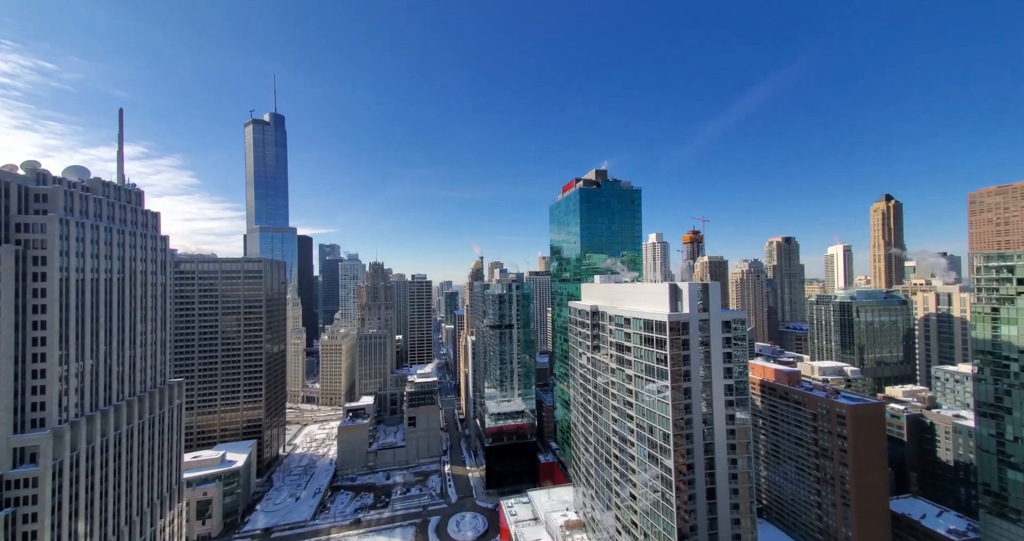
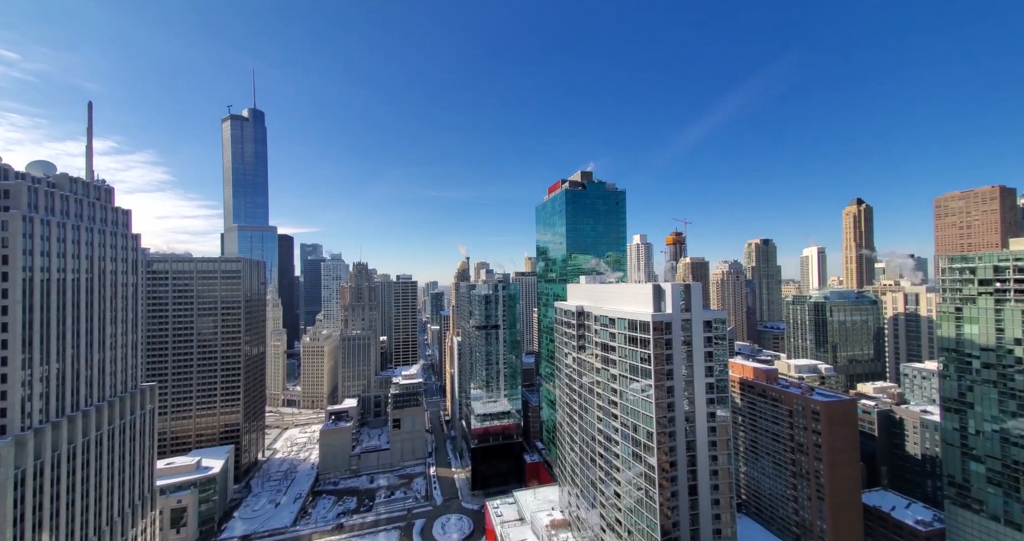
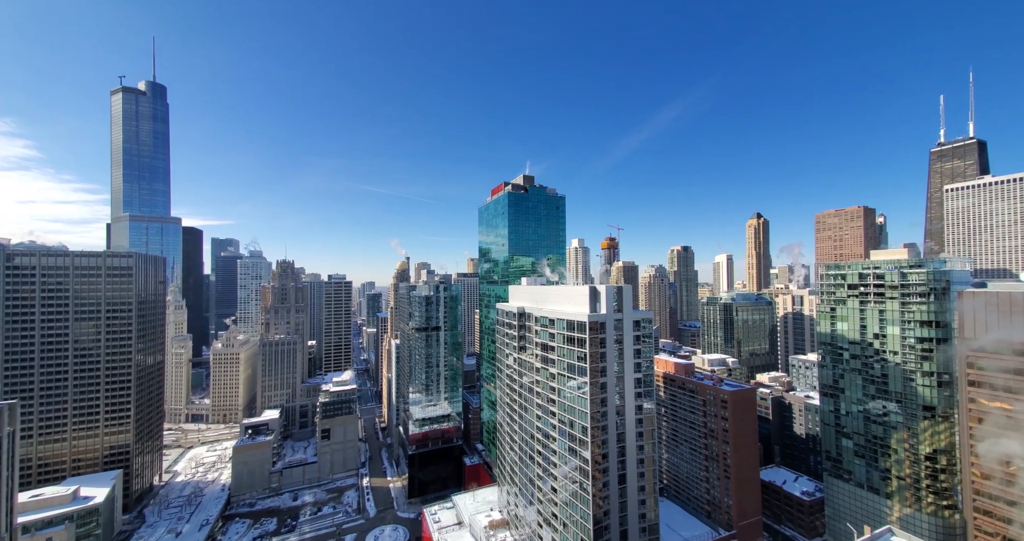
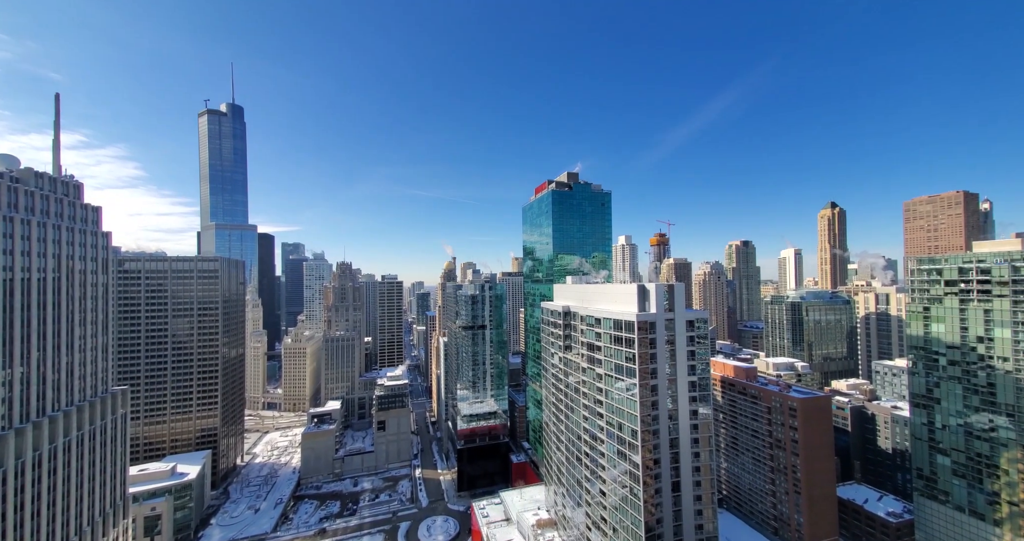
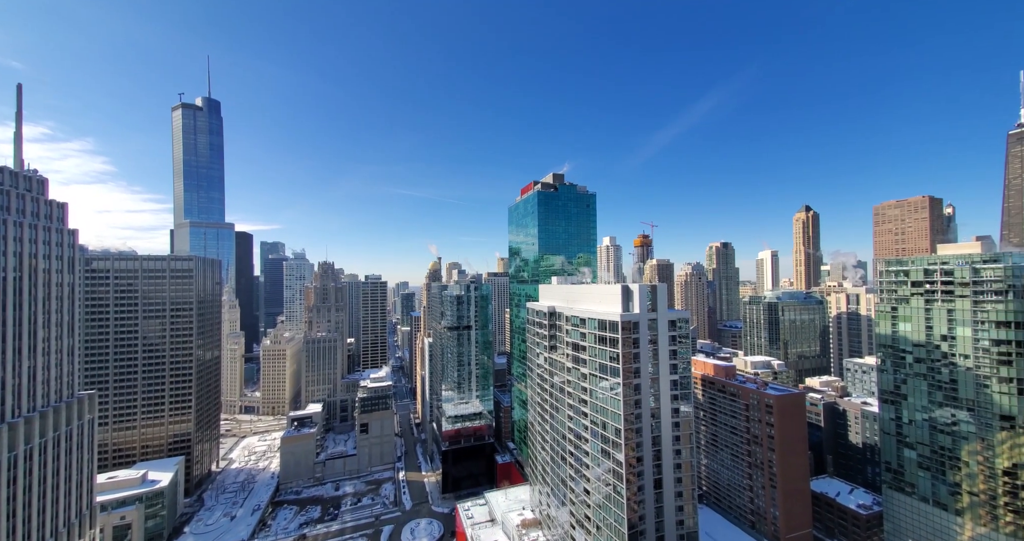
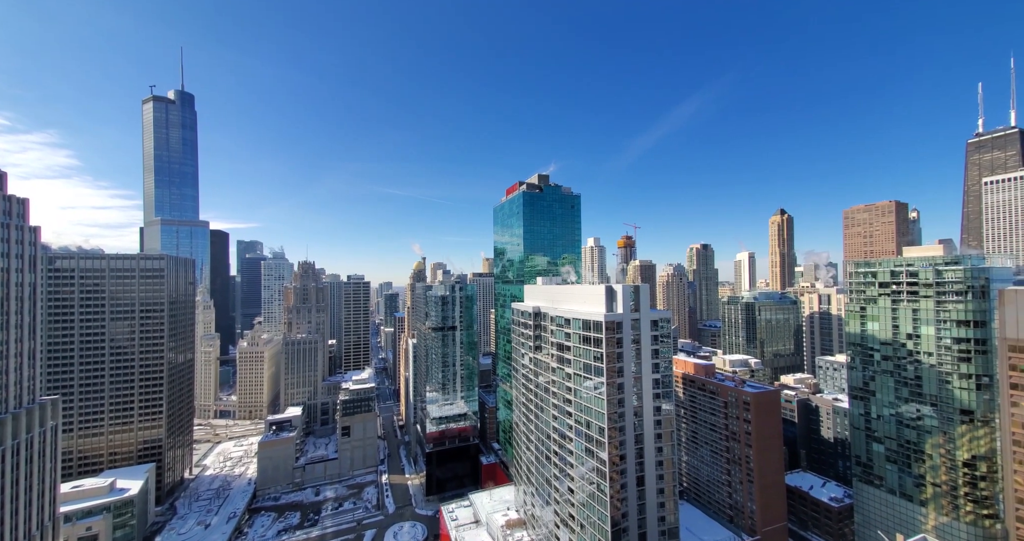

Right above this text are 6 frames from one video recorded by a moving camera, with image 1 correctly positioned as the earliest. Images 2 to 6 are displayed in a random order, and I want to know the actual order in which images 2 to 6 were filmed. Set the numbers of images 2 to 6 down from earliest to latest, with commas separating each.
2, 4, 5, 6, 3
